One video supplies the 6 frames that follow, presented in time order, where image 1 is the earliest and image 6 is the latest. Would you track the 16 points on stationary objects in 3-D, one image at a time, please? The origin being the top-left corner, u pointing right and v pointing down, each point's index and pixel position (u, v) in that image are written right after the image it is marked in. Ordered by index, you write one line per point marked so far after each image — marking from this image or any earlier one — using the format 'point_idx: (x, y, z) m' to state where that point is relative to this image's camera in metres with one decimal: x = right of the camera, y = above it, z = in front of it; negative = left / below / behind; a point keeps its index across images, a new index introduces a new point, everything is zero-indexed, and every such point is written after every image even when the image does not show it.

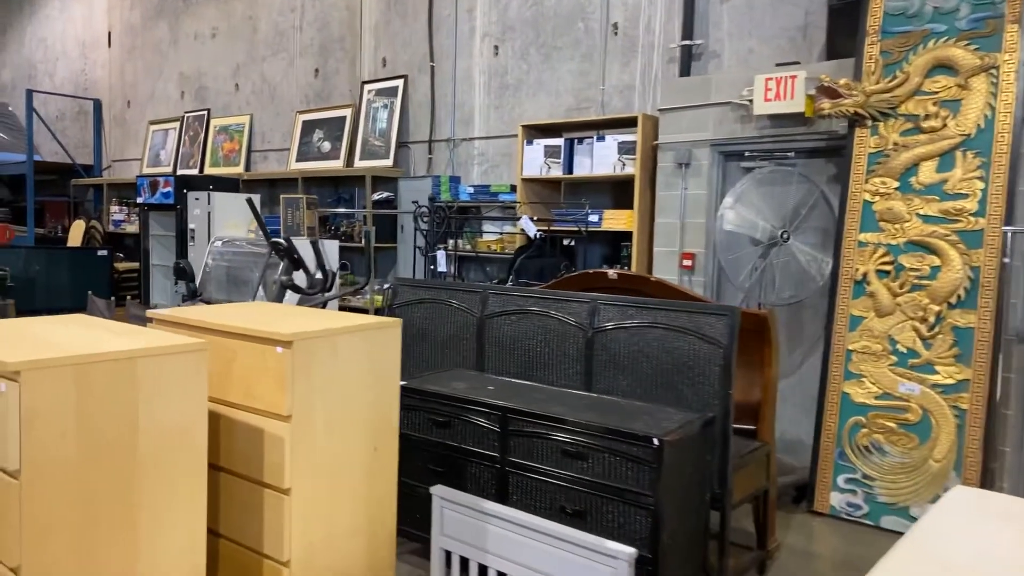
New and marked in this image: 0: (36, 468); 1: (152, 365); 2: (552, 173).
0: (-1.0, -0.4, +1.5) m
1: (-0.8, -0.2, +1.7) m
2: (+0.3, +0.8, +5.2) m
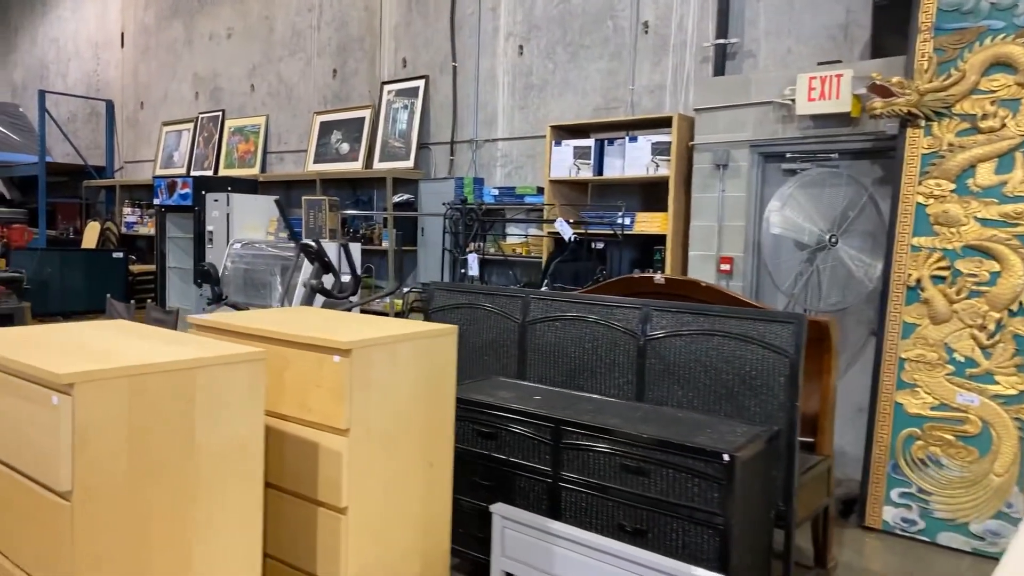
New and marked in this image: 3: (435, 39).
0: (-0.8, -0.4, +1.4) m
1: (-0.6, -0.2, +1.5) m
2: (+0.5, +0.8, +5.1) m
3: (-0.7, +2.3, +6.7) m
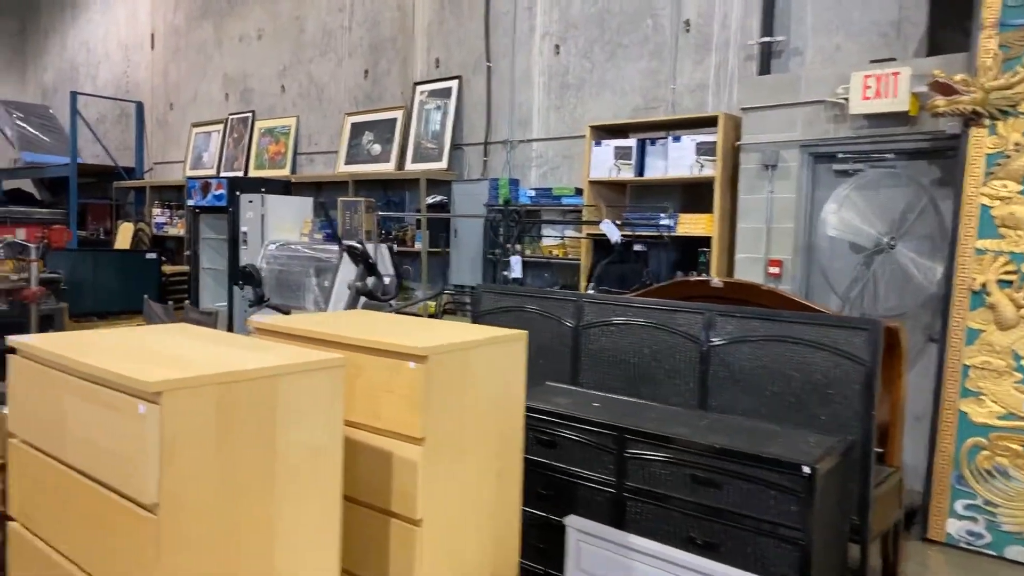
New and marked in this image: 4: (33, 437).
0: (-0.6, -0.4, +1.3) m
1: (-0.5, -0.2, +1.5) m
2: (+0.8, +0.8, +5.0) m
3: (-0.4, +2.3, +6.7) m
4: (-1.1, -0.3, +1.6) m
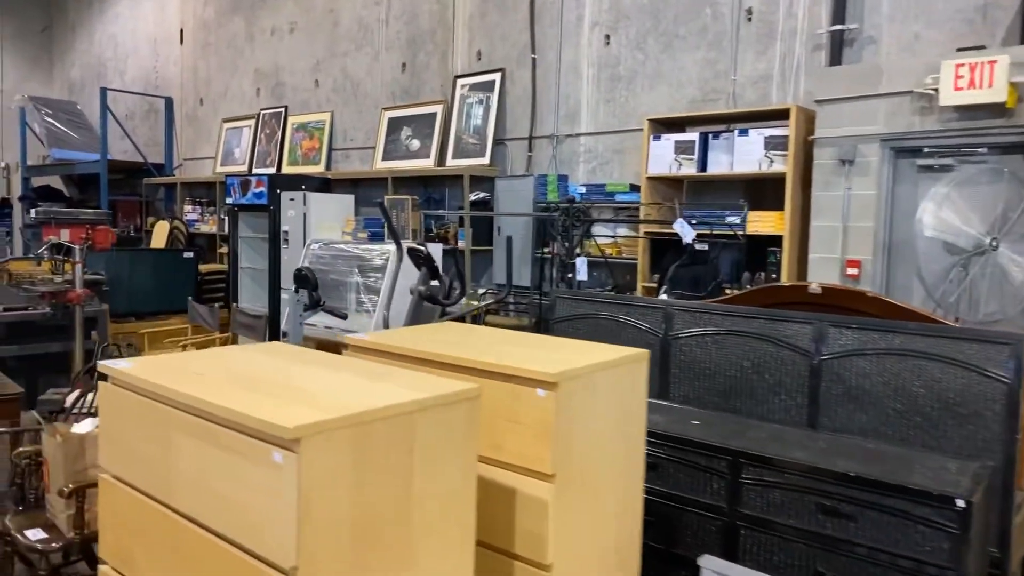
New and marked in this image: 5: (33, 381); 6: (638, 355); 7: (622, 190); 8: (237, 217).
0: (-0.3, -0.4, +1.1) m
1: (-0.2, -0.2, +1.3) m
2: (+1.1, +0.8, +4.8) m
3: (0.0, +2.3, +6.5) m
4: (-0.7, -0.4, +1.4) m
5: (-3.2, -0.6, +4.9) m
6: (+0.3, -0.2, +1.8) m
7: (+0.8, +0.7, +5.3) m
8: (-2.4, +0.6, +6.5) m
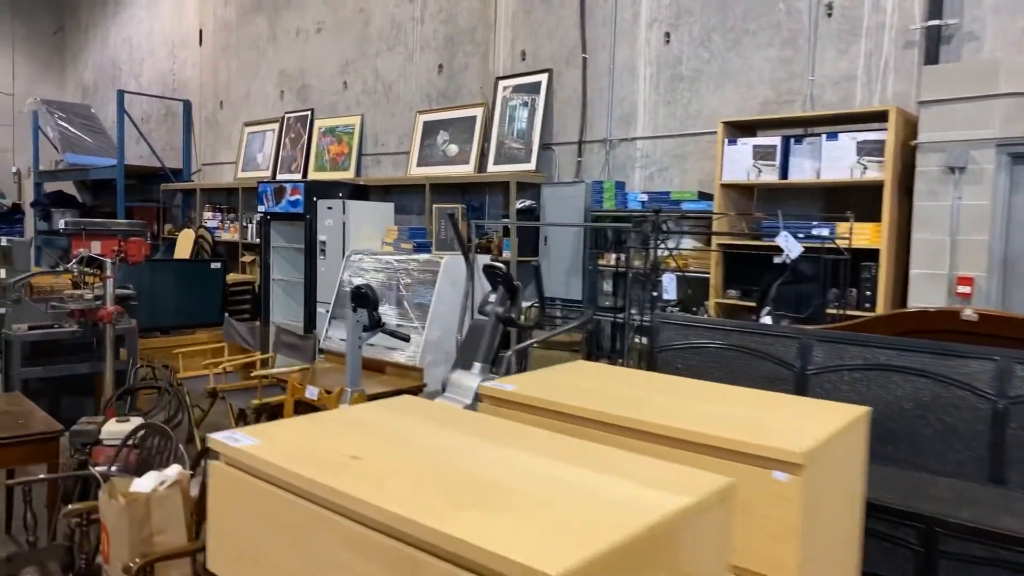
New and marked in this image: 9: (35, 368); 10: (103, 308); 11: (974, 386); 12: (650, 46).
0: (+0.1, -0.5, +0.8) m
1: (+0.2, -0.3, +0.9) m
2: (+1.5, +0.7, +4.4) m
3: (+0.4, +2.2, +6.1) m
4: (-0.4, -0.5, +1.1) m
5: (-2.9, -0.7, +4.6) m
6: (+0.7, -0.3, +1.5) m
7: (+1.2, +0.6, +4.9) m
8: (-2.0, +0.5, +6.1) m
9: (-2.8, -0.5, +4.3) m
10: (-2.4, -0.1, +4.2) m
11: (+1.4, -0.3, +2.2) m
12: (+1.0, +1.8, +5.5) m
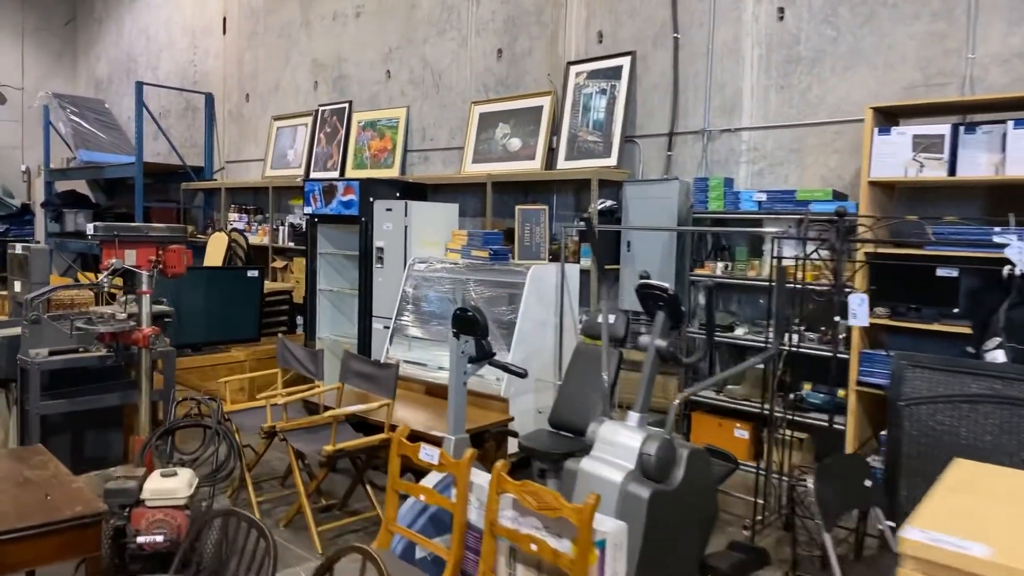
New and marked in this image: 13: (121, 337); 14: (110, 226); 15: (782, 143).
0: (+0.6, -0.6, 0.0) m
1: (+0.8, -0.4, +0.2) m
2: (+2.1, +0.6, +3.7) m
3: (+1.0, +2.1, +5.4) m
4: (+0.2, -0.5, +0.4) m
5: (-2.3, -0.8, +3.9) m
6: (+1.3, -0.3, +0.7) m
7: (+1.8, +0.5, +4.2) m
8: (-1.5, +0.4, +5.4) m
9: (-2.3, -0.6, +3.6) m
10: (-1.8, -0.2, +3.5) m
11: (+1.9, -0.4, +1.5) m
12: (+1.6, +1.7, +4.8) m
13: (-1.9, -0.2, +3.6) m
14: (-1.9, +0.3, +3.5) m
15: (+1.8, +0.9, +4.7) m
